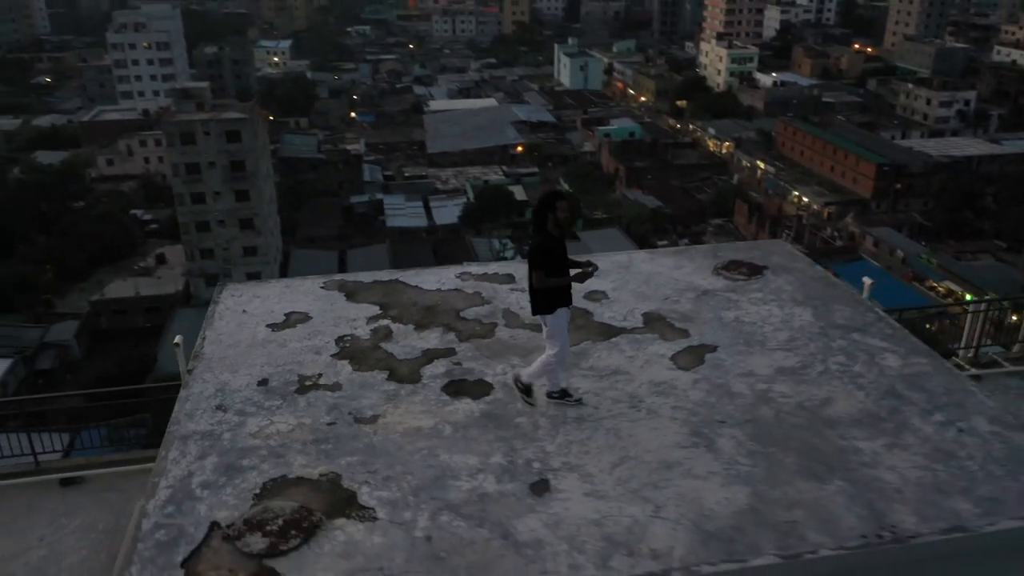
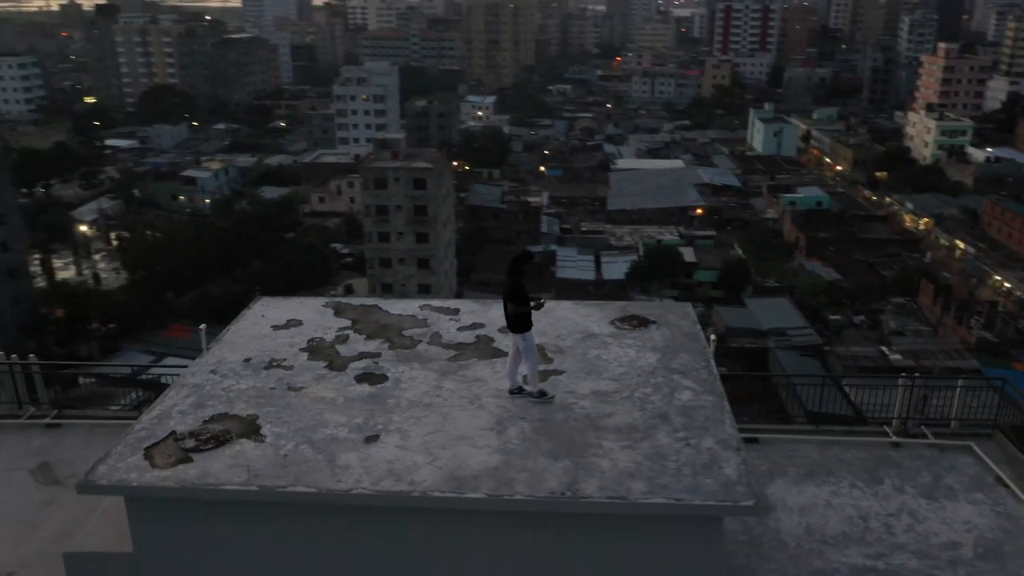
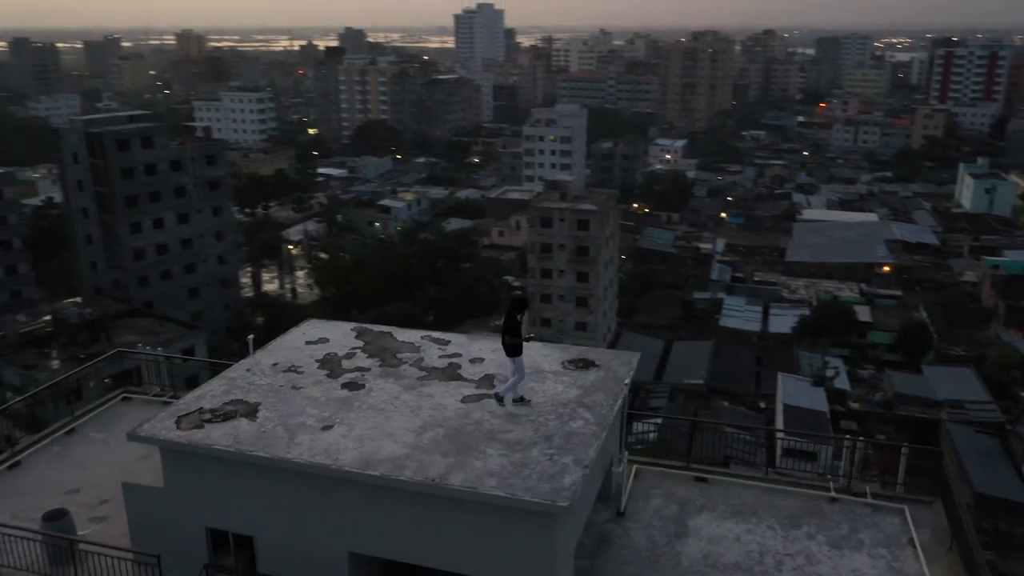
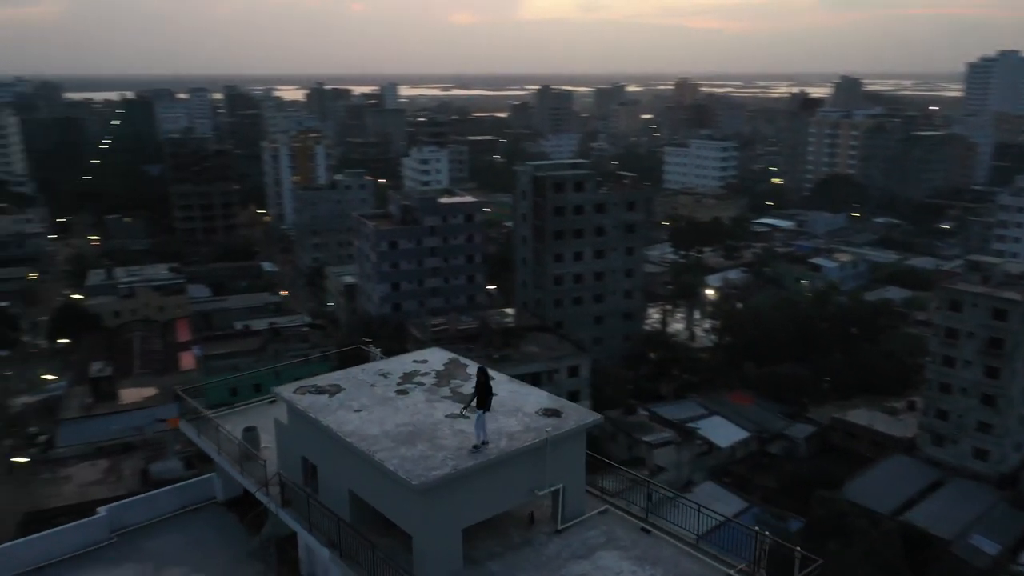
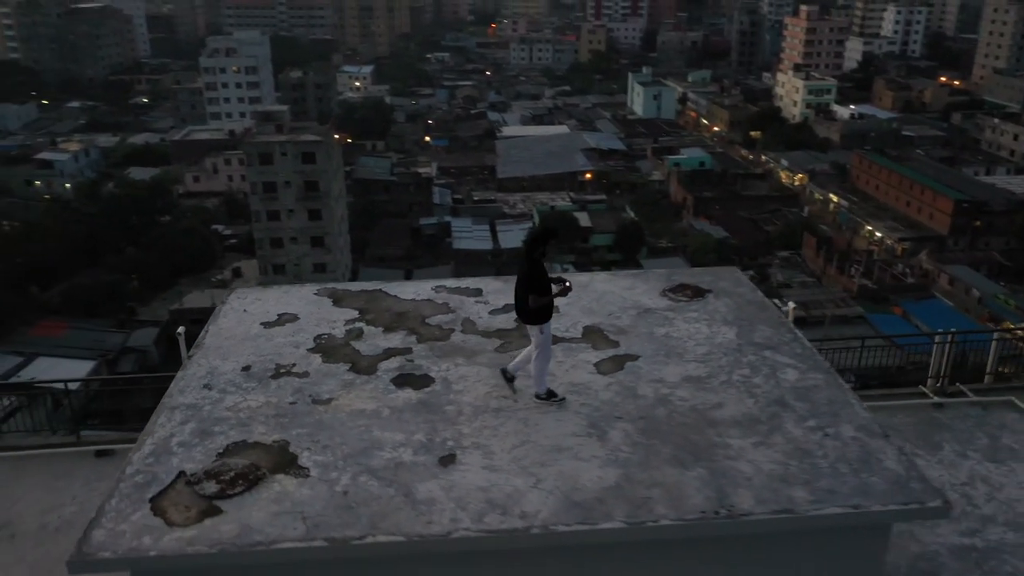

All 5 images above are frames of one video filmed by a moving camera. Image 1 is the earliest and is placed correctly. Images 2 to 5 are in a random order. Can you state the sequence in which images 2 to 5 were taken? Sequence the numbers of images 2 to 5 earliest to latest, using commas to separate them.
5, 2, 3, 4
